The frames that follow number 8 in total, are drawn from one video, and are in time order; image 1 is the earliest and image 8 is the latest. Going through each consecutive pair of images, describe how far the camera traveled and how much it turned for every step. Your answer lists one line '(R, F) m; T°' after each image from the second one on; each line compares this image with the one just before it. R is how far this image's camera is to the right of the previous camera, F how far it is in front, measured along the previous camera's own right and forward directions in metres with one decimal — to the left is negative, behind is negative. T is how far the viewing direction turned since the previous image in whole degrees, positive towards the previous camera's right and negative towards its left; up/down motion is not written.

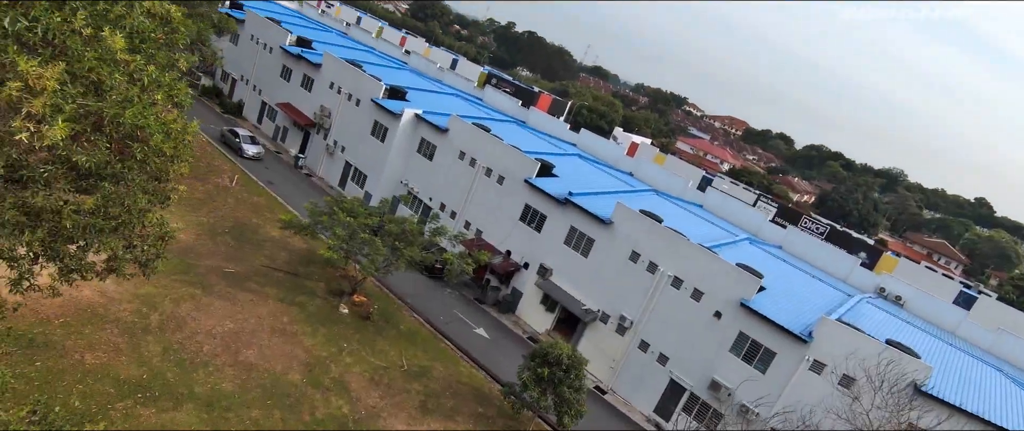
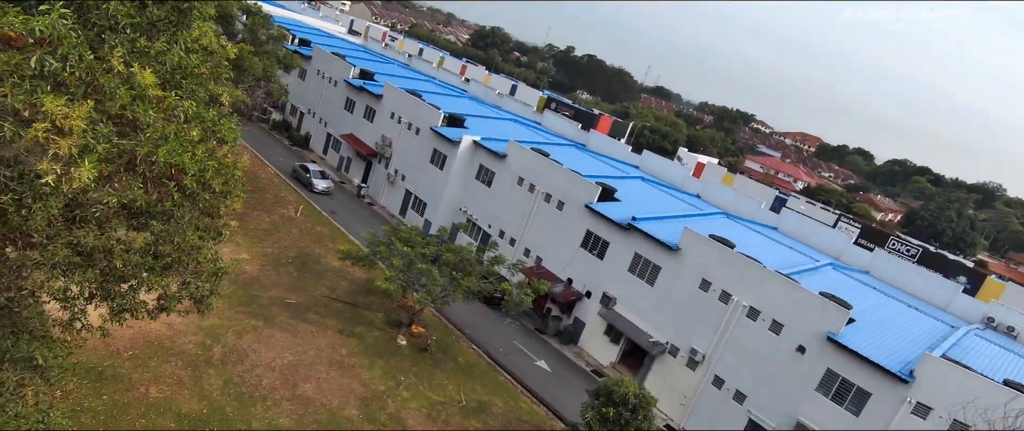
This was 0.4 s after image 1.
(+0.1, +0.6) m; -6°
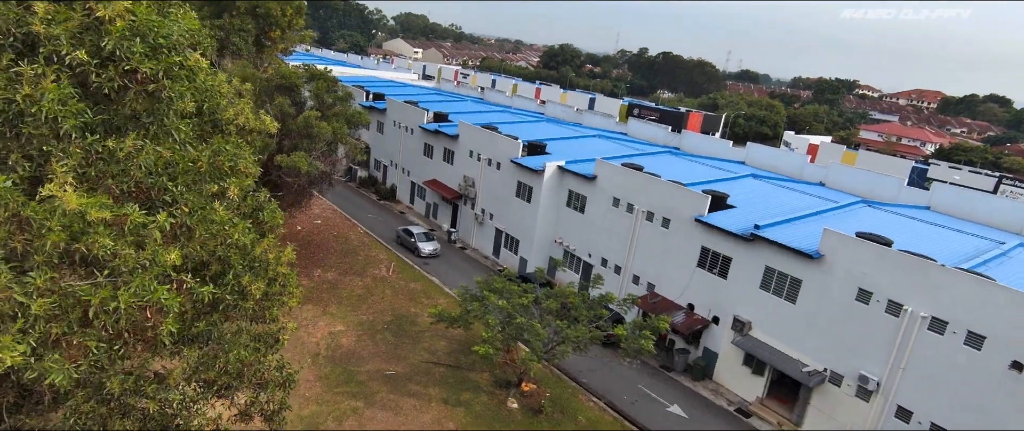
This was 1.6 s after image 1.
(0.0, +1.7) m; -9°
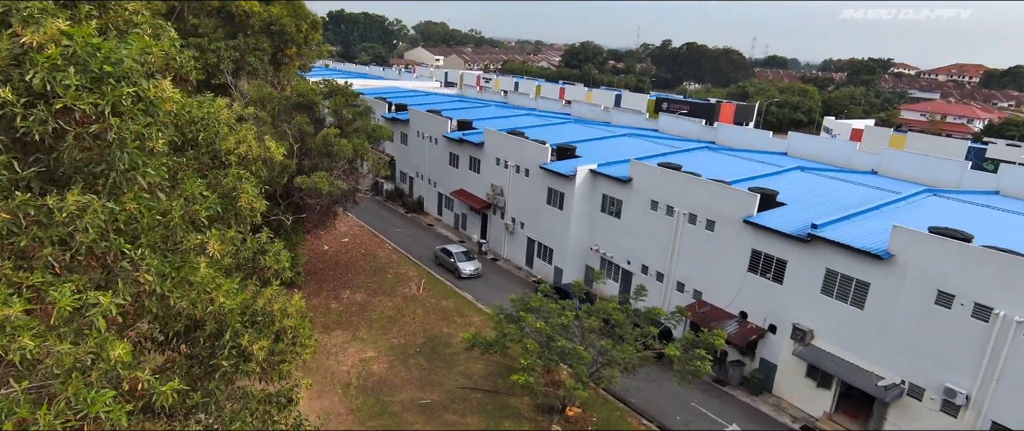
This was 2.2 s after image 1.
(-0.1, +1.0) m; -3°
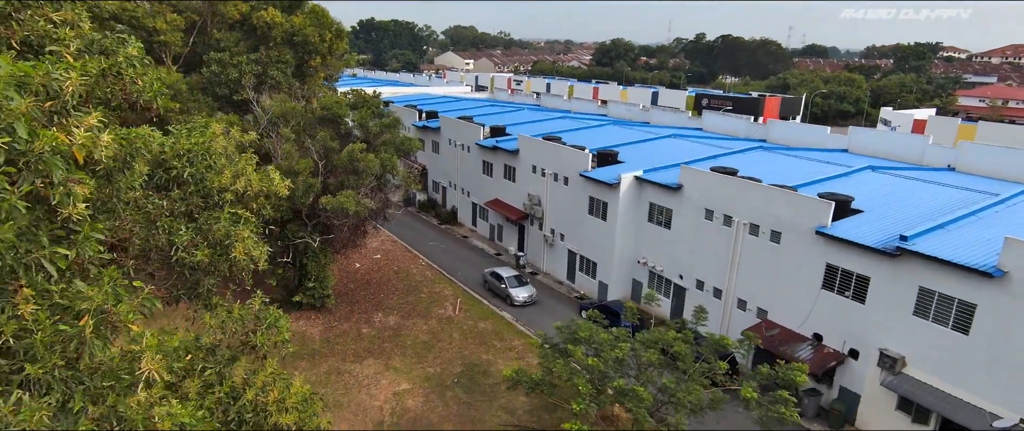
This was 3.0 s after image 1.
(-0.2, +1.3) m; -3°
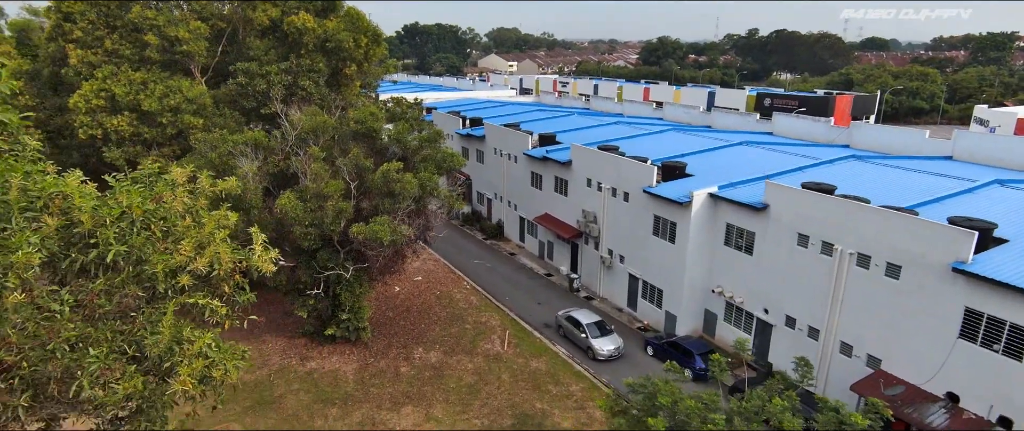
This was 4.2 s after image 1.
(-0.3, +2.1) m; -4°
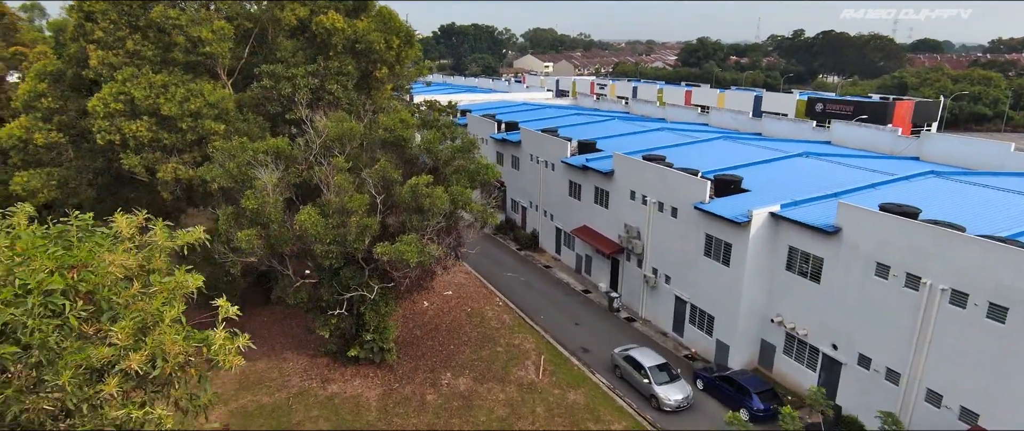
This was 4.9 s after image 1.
(-0.2, +1.3) m; -3°
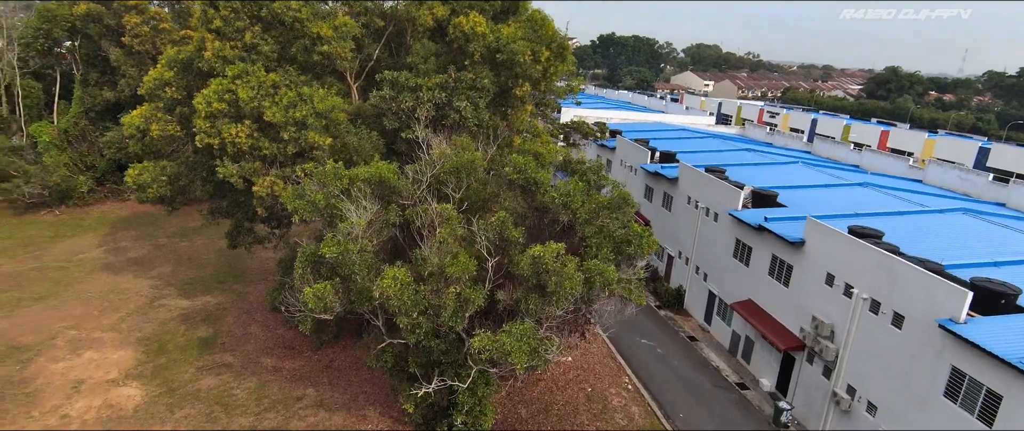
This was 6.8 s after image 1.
(-0.5, +3.5) m; -13°
